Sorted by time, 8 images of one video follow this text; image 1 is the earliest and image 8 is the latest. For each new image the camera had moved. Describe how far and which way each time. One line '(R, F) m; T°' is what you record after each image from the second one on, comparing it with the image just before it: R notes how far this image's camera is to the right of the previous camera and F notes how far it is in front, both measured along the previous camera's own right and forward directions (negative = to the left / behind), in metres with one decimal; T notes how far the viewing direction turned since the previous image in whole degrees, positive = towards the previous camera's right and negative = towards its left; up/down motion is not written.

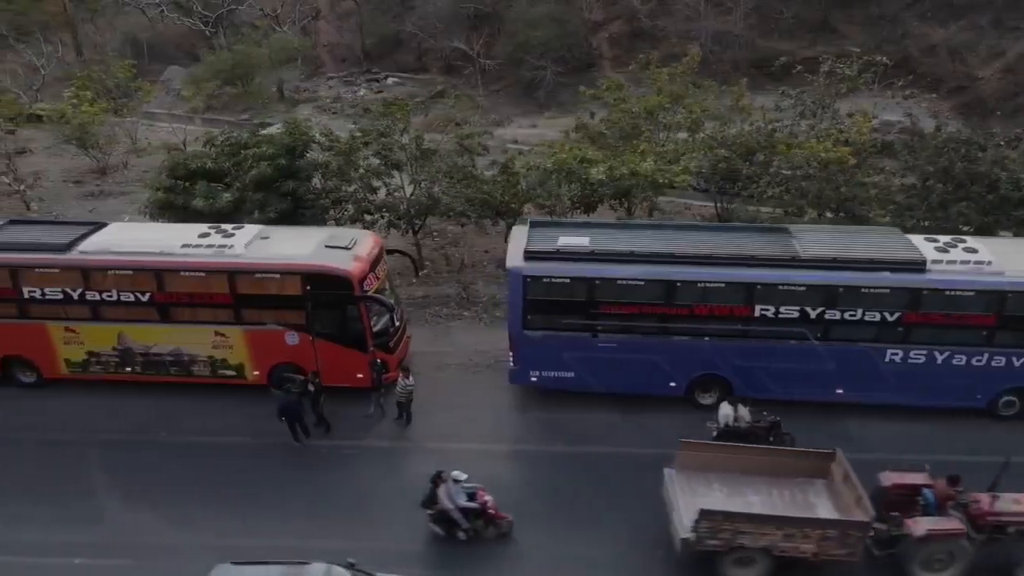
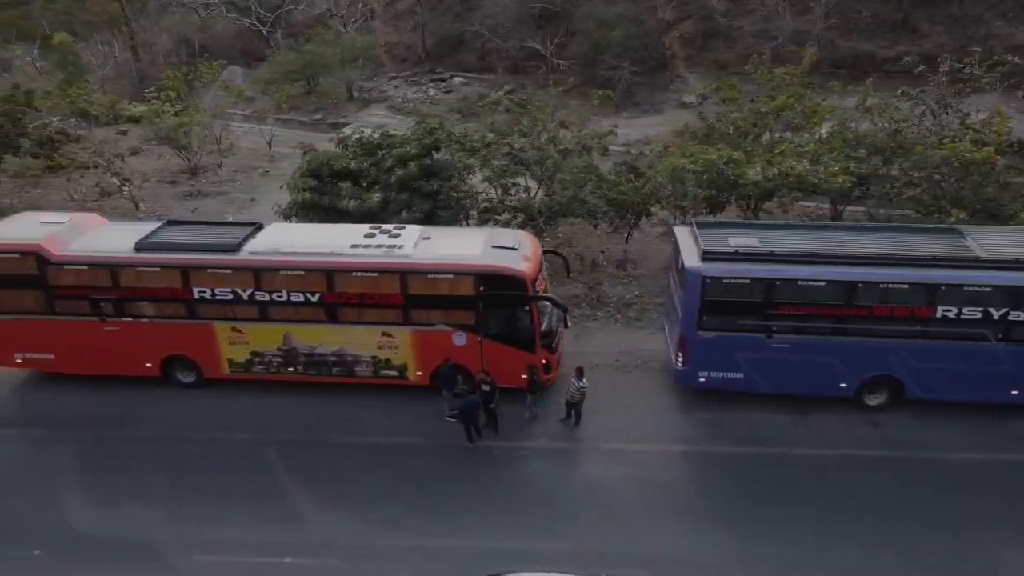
(-2.4, 0.0) m; 0°
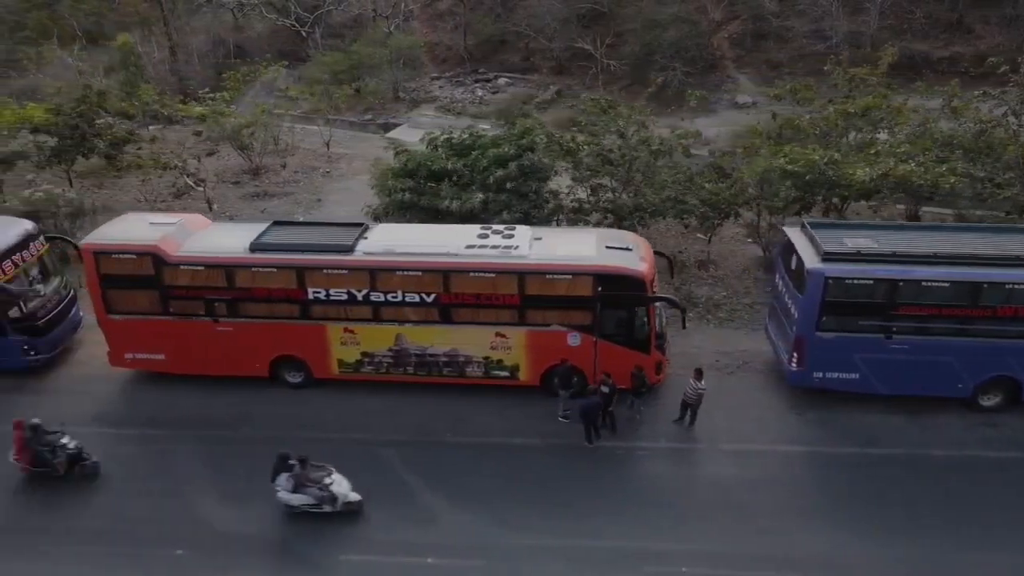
(-1.6, 0.0) m; 0°
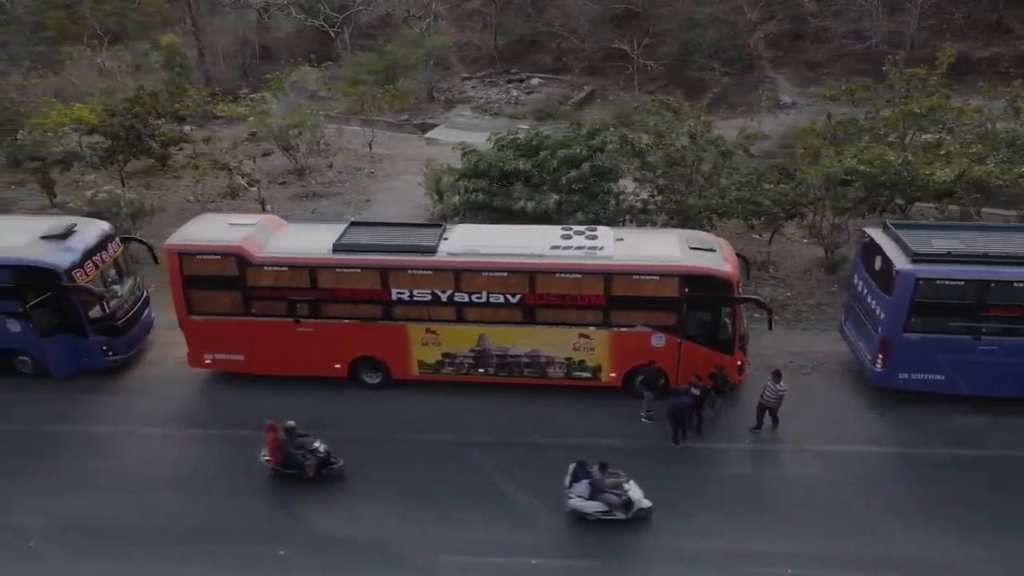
(-1.2, 0.0) m; 0°
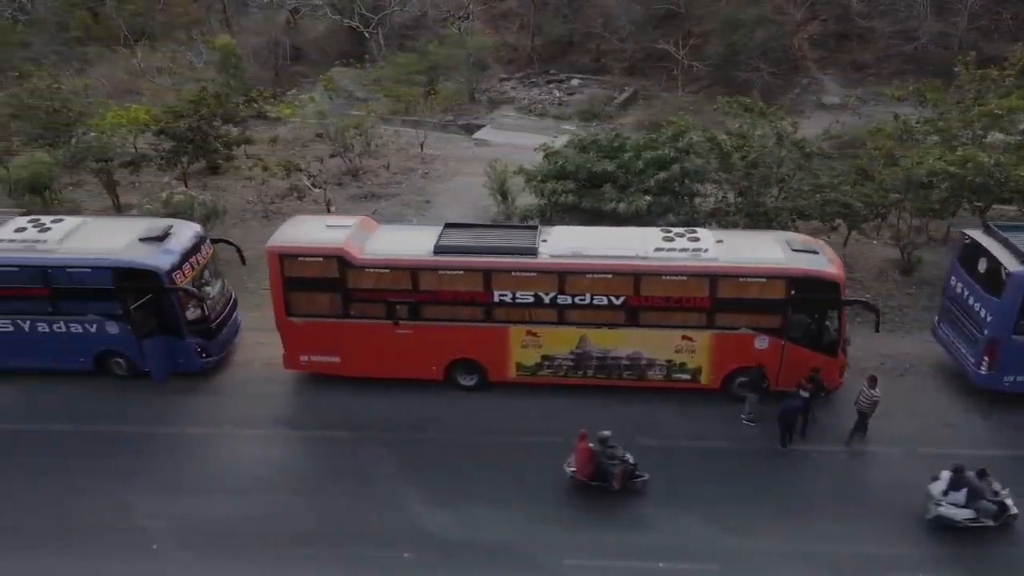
(-1.5, 0.0) m; 0°
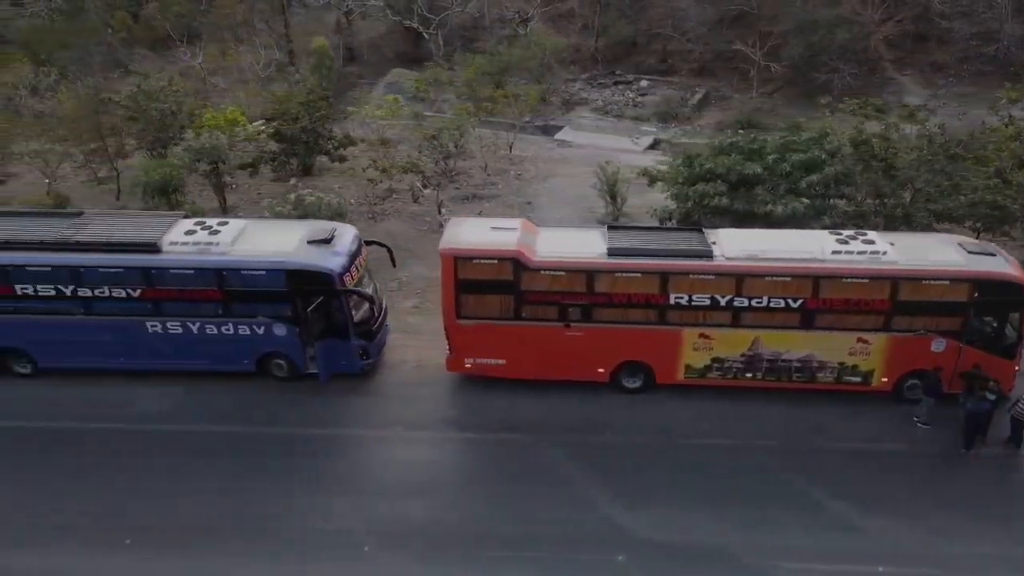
(-2.5, 0.0) m; 0°
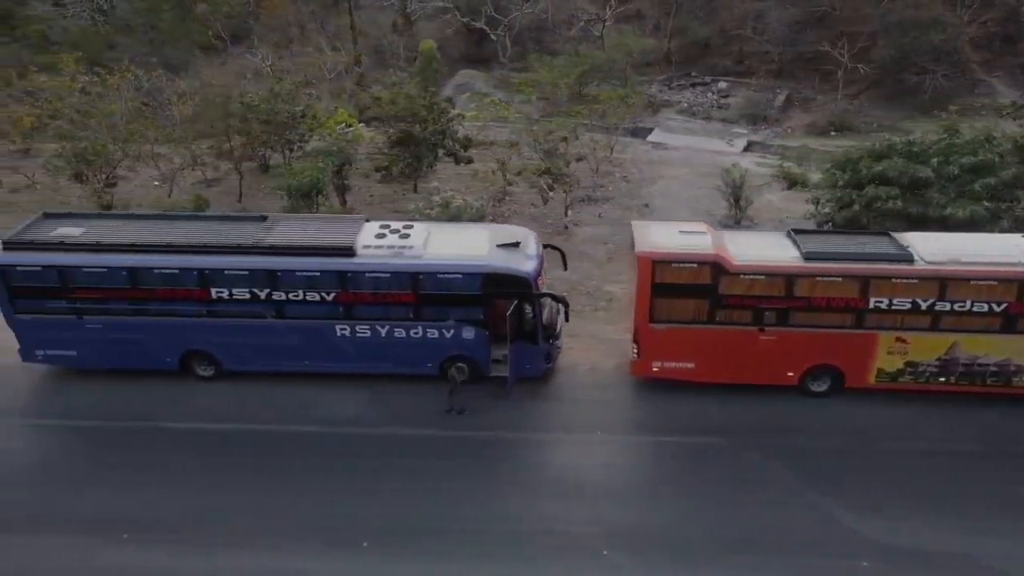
(-2.9, 0.0) m; 0°
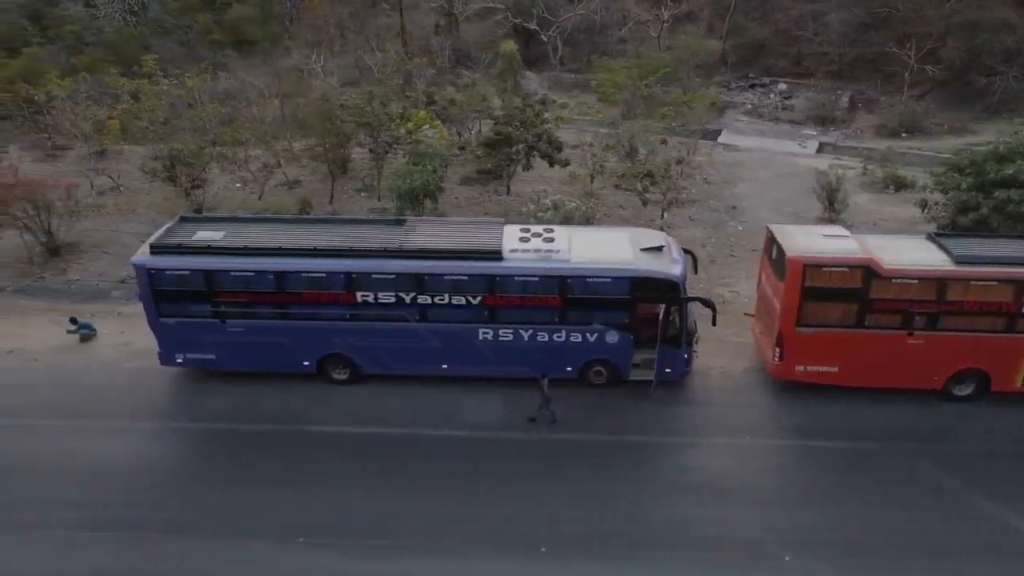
(-2.2, 0.0) m; 0°
